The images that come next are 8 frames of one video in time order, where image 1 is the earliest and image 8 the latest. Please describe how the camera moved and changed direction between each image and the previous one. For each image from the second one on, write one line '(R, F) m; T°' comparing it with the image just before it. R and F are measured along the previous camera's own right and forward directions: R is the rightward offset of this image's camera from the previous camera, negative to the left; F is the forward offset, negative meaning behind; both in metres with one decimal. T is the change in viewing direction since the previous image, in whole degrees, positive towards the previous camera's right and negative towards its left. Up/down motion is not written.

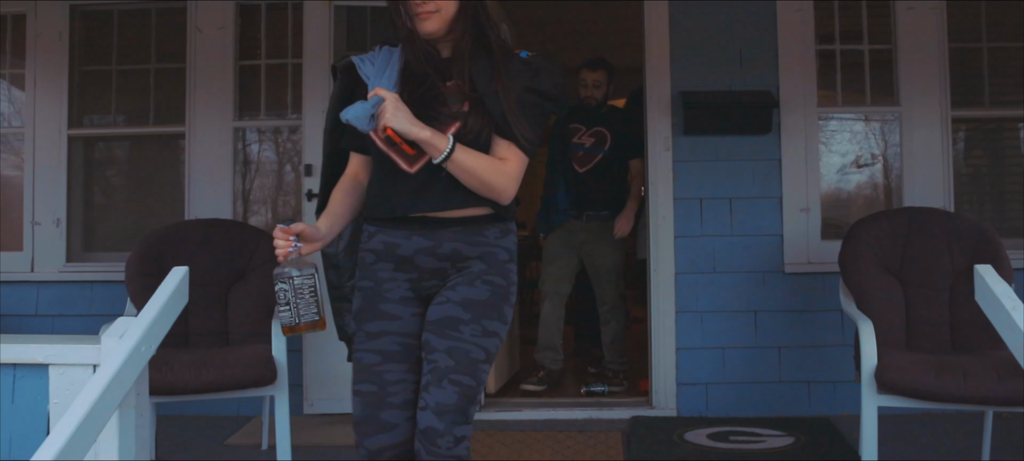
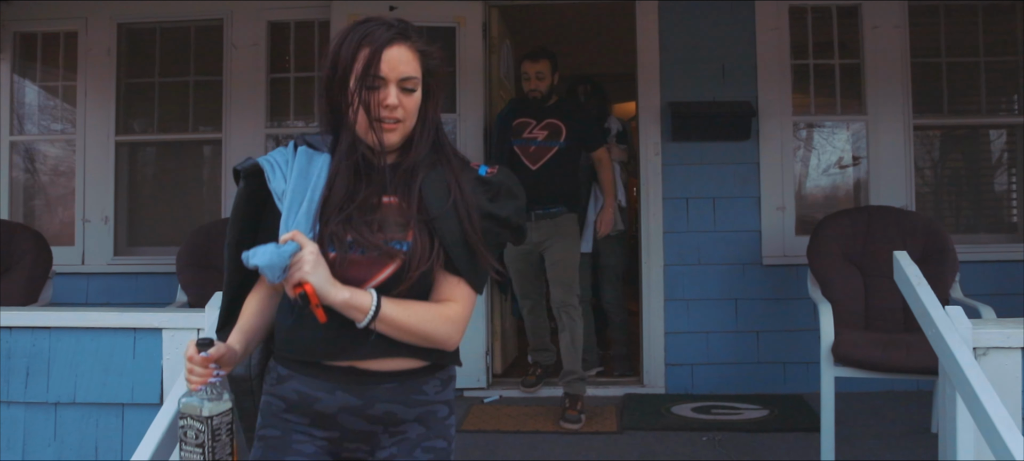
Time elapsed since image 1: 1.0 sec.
(0.0, -0.4) m; 0°
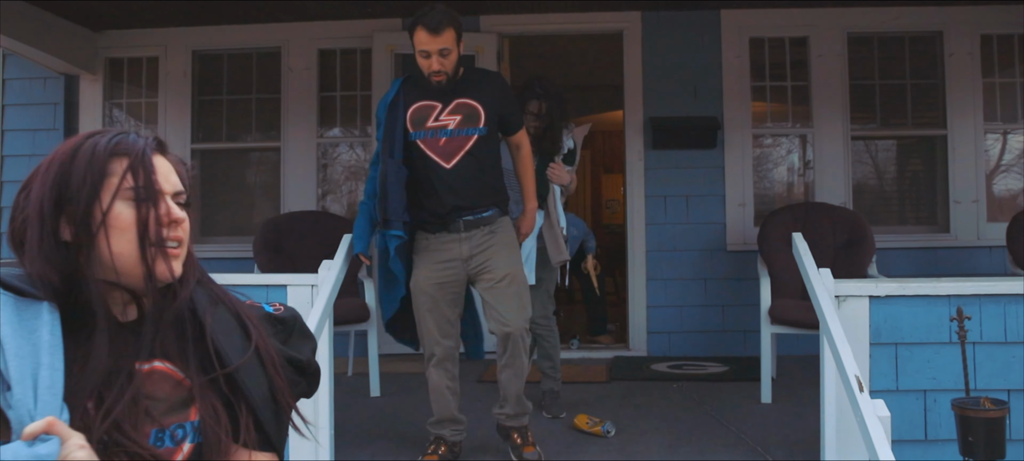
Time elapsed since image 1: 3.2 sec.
(-0.1, -0.9) m; 0°
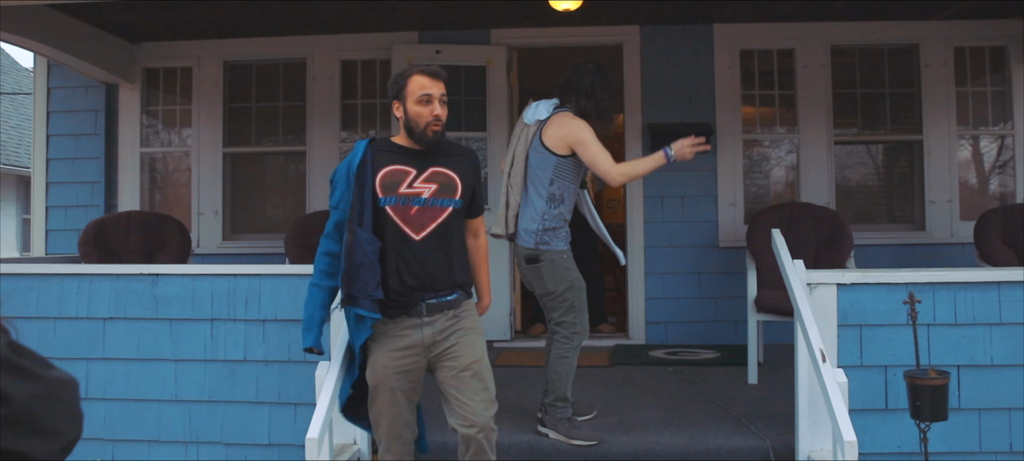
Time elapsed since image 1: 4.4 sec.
(-0.1, -0.4) m; 0°
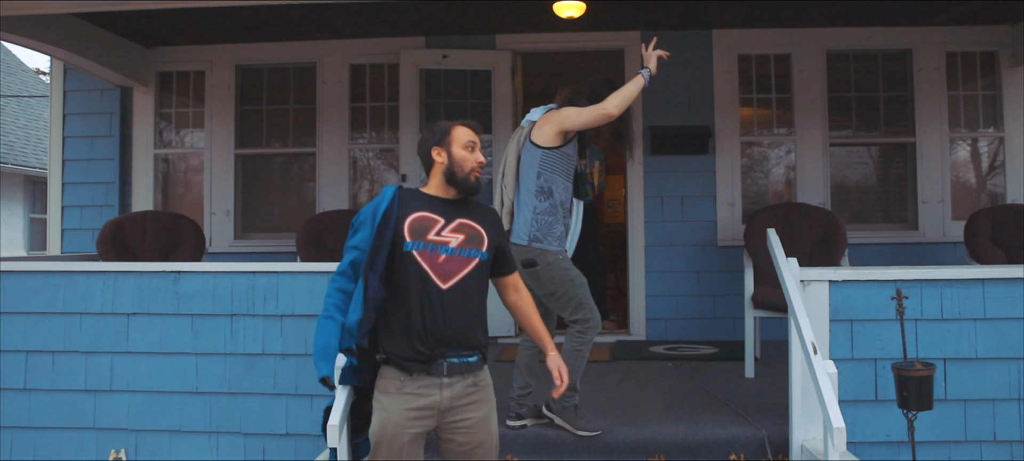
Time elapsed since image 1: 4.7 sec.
(0.0, -0.2) m; 0°
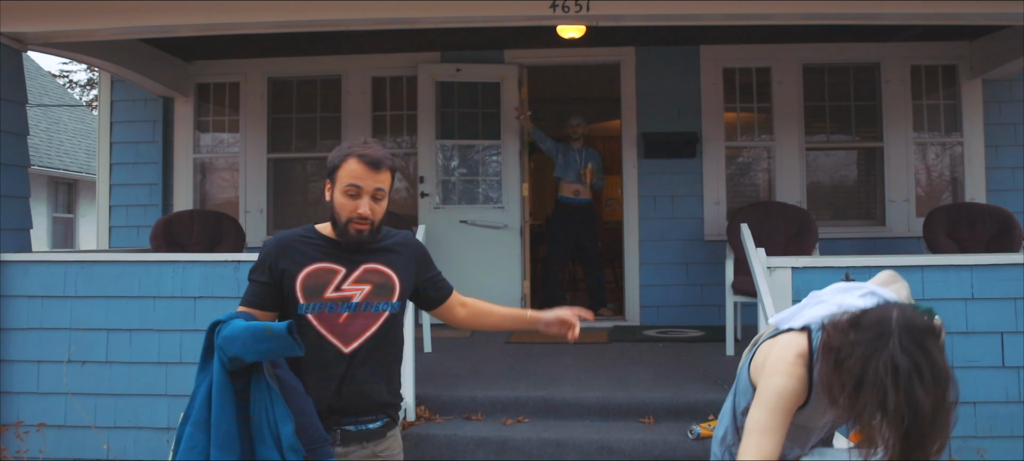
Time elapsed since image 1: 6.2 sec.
(-0.1, -0.6) m; 0°
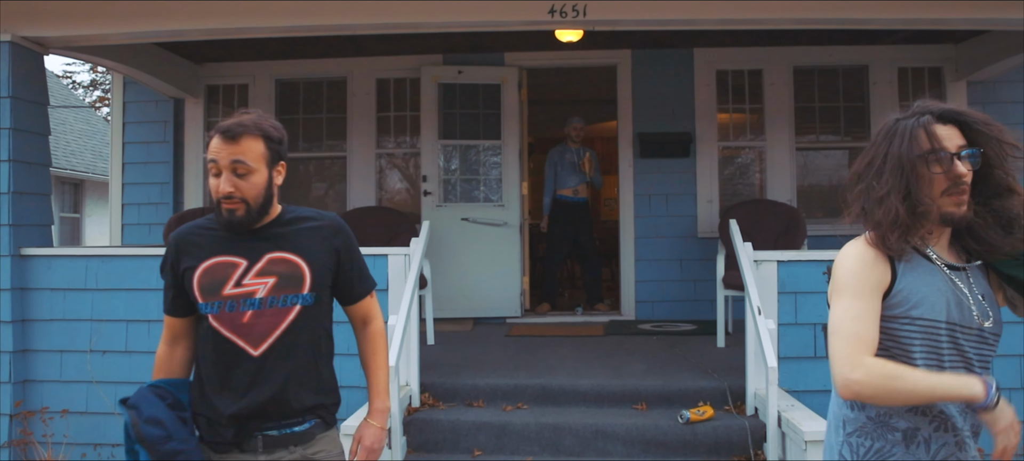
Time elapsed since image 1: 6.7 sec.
(0.0, -0.2) m; 0°
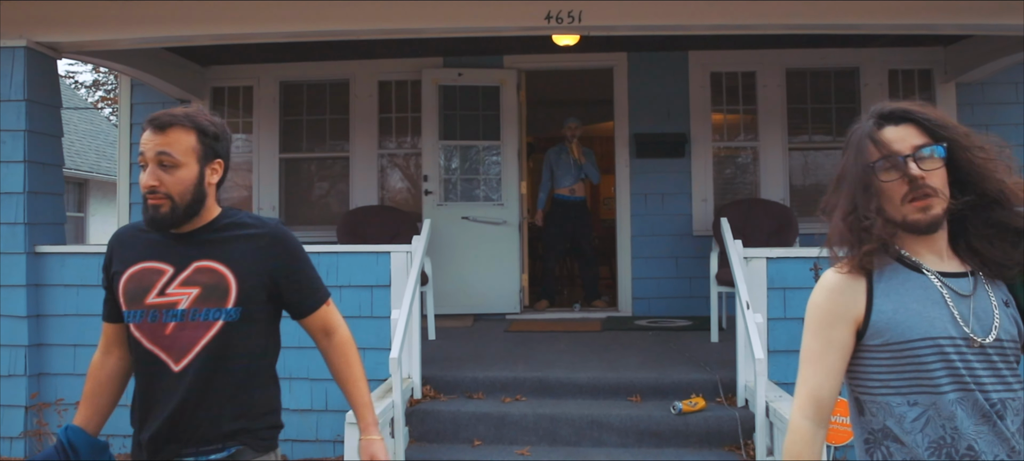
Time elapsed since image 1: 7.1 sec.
(0.0, -0.2) m; 0°
